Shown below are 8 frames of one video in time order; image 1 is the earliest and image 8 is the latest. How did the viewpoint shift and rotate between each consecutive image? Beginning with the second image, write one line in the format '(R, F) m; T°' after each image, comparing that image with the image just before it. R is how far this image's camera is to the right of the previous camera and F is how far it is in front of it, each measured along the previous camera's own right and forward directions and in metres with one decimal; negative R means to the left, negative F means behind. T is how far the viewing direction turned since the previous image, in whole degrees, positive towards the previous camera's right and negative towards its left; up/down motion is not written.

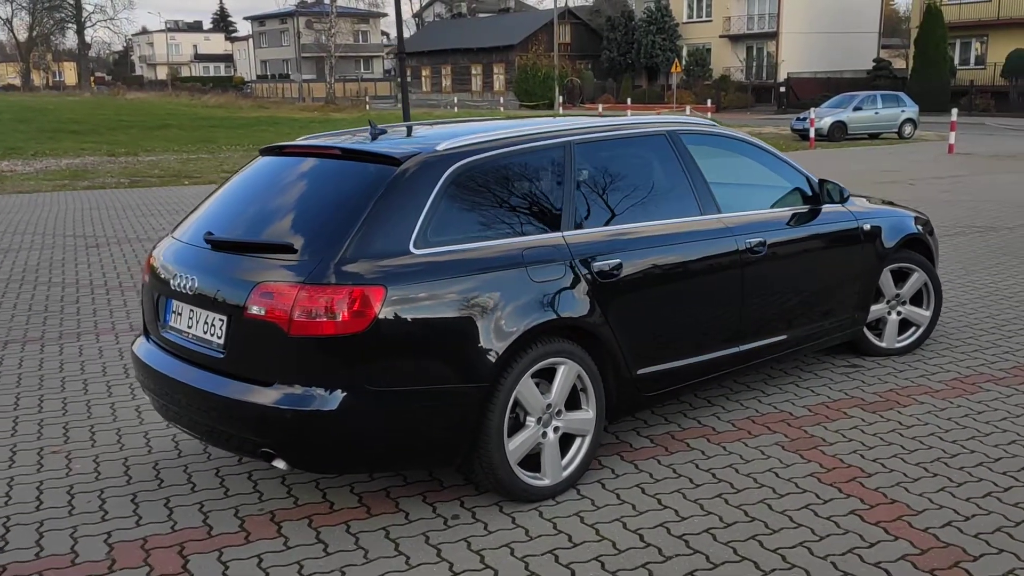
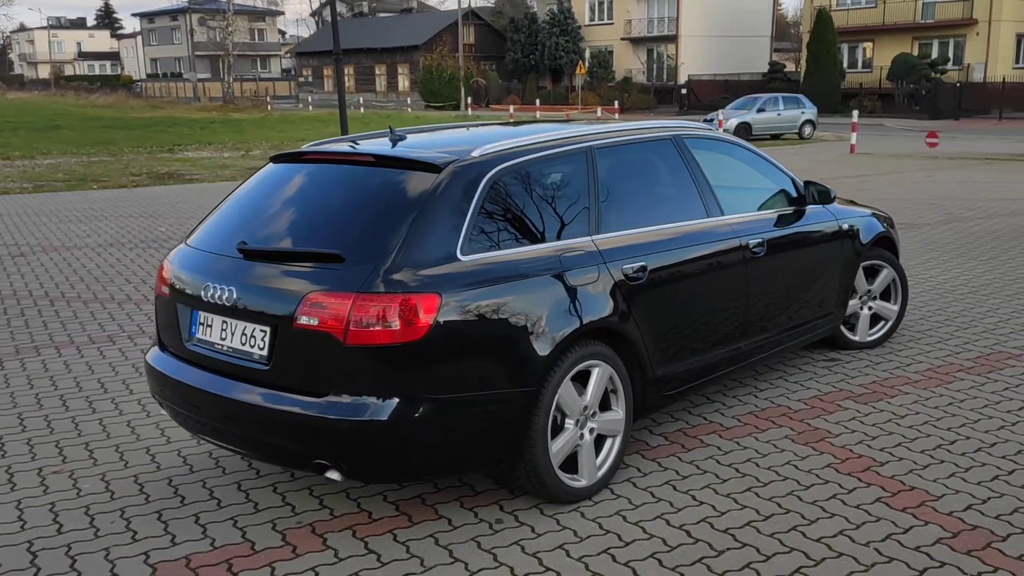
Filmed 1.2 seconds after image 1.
(-0.6, 0.0) m; +6°
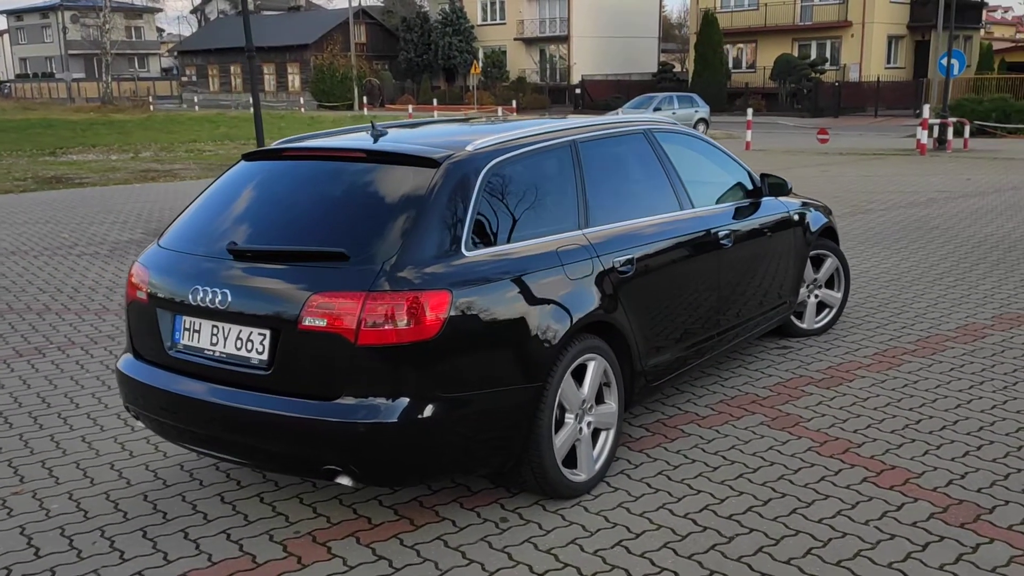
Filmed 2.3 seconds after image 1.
(-0.4, +0.1) m; +7°
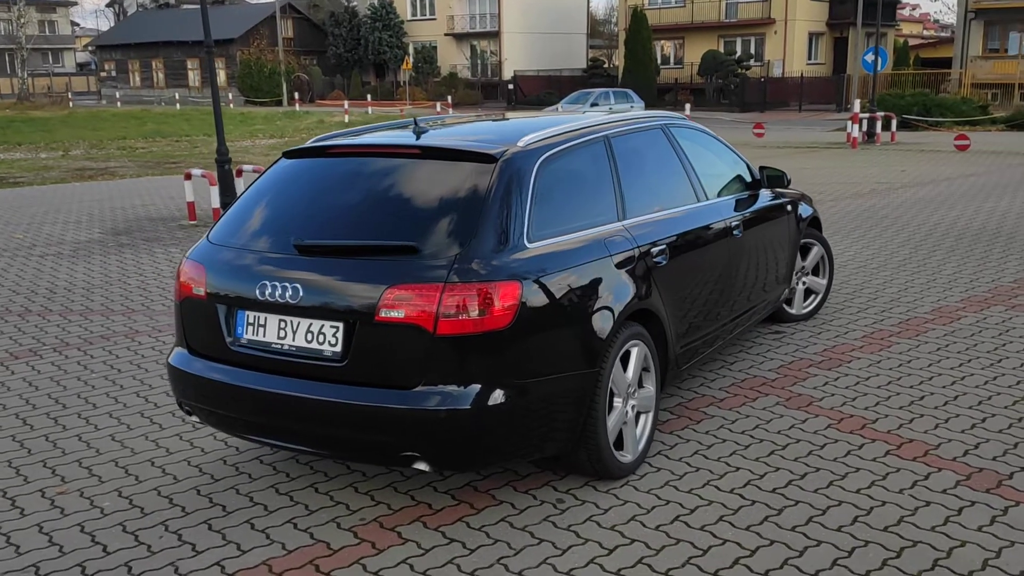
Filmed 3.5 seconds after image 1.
(-0.5, -0.1) m; +5°
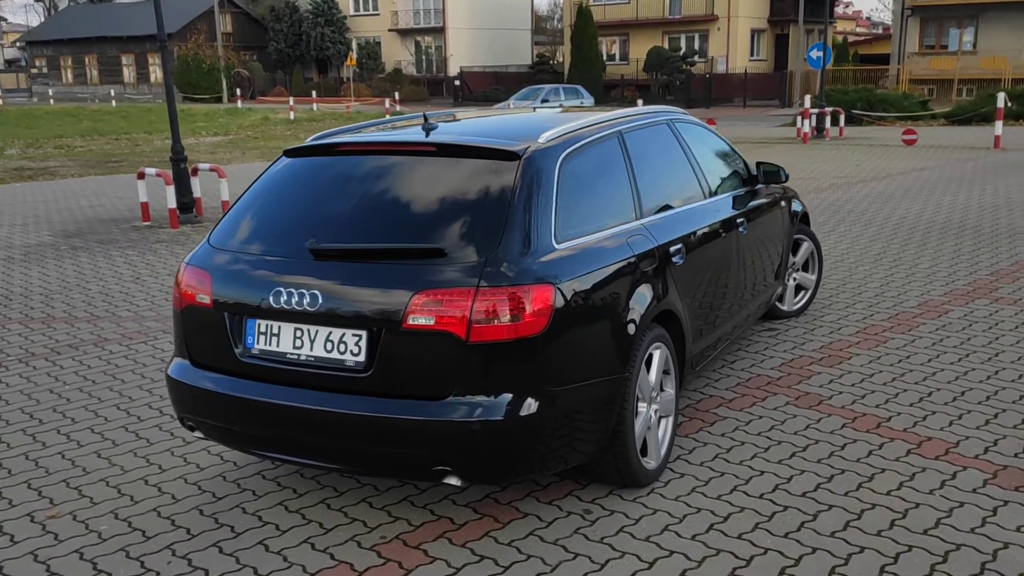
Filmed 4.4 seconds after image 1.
(-0.3, +0.2) m; +4°
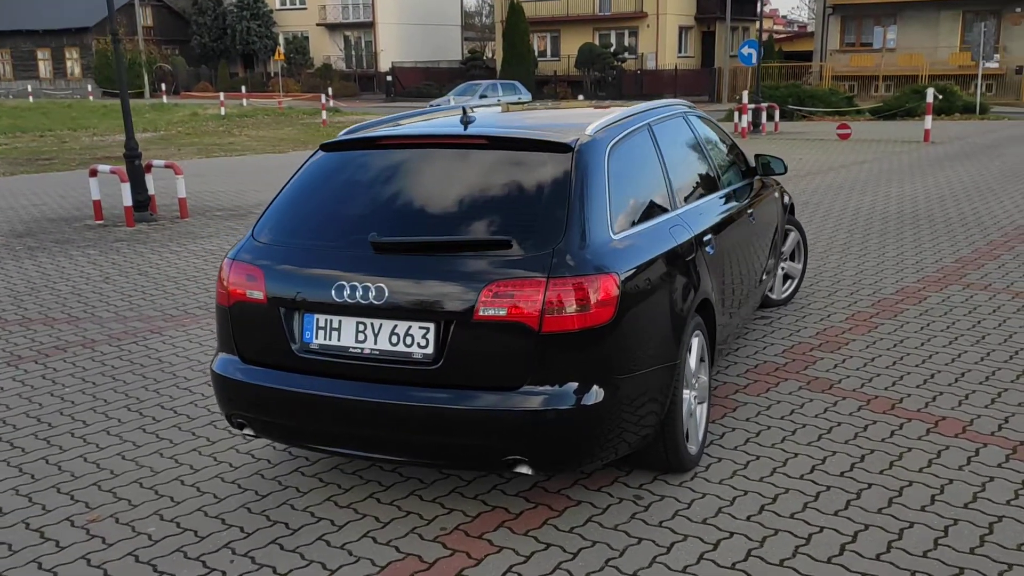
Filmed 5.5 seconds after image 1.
(-0.5, 0.0) m; +5°
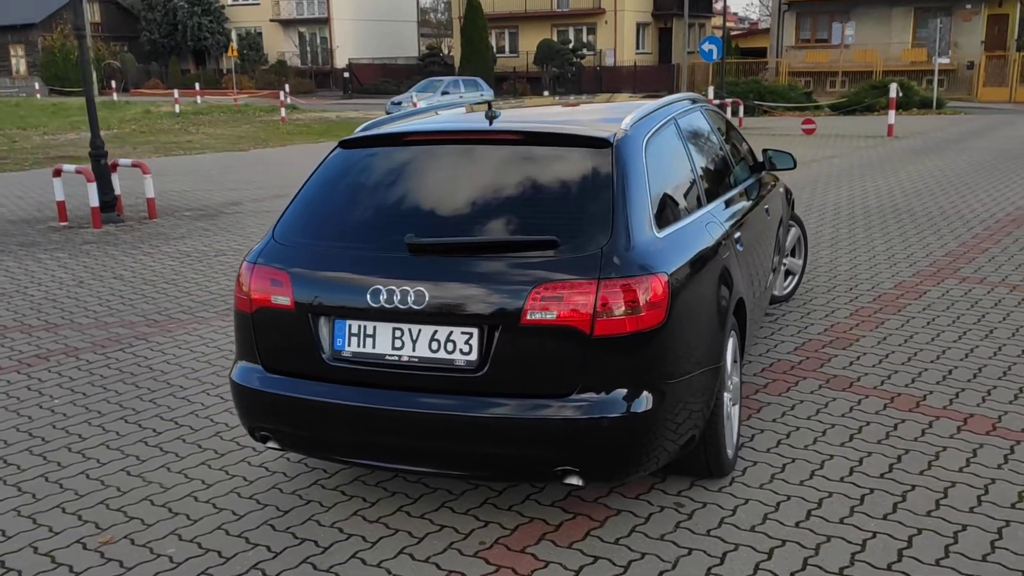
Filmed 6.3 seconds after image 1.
(-0.3, +0.2) m; +3°
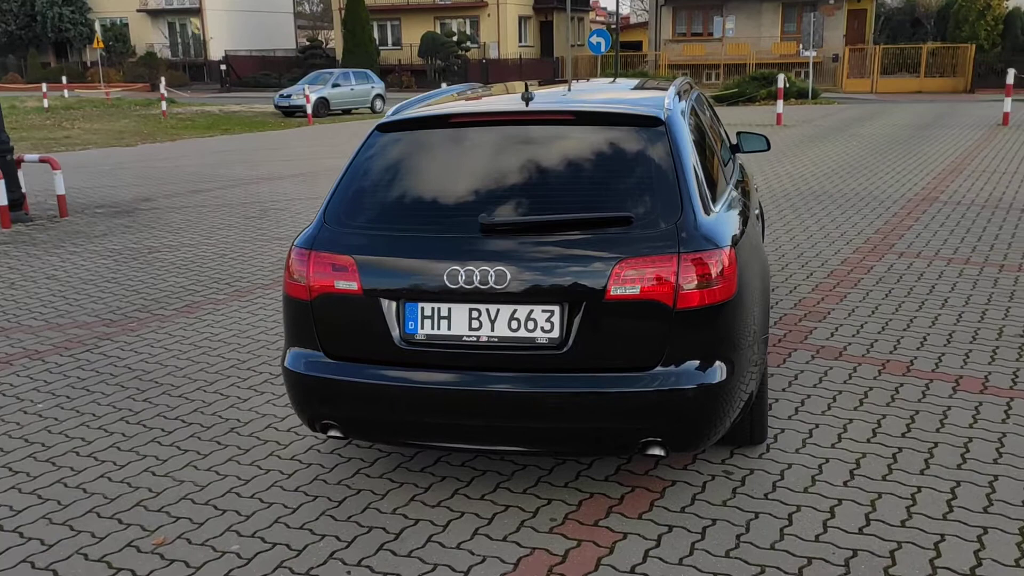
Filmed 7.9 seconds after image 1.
(-0.7, 0.0) m; +8°
